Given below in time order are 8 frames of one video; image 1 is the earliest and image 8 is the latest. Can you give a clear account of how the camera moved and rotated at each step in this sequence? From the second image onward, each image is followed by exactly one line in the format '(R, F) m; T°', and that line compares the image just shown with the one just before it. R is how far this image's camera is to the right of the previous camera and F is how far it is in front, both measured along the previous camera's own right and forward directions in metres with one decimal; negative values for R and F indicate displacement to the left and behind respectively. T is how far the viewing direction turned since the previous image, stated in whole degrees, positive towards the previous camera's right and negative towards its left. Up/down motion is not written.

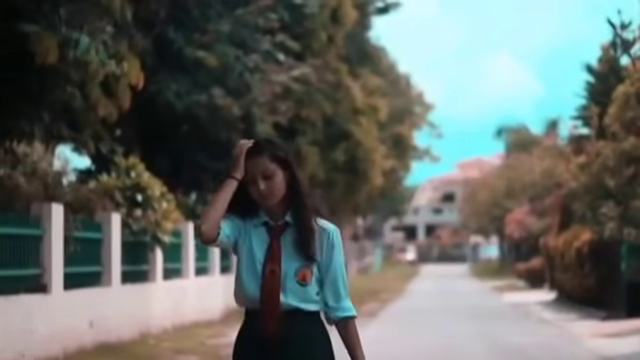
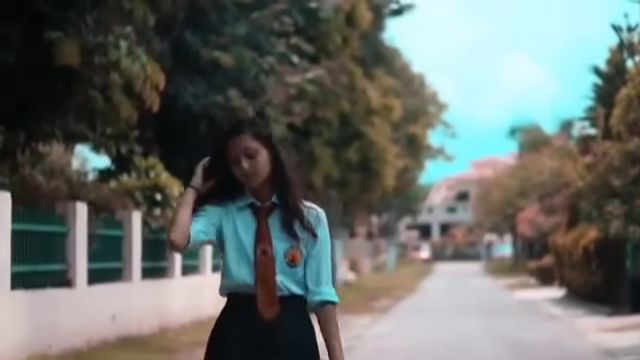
(0.0, -0.8) m; -1°
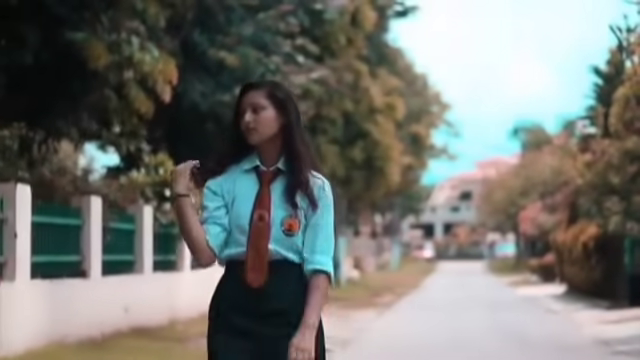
(0.0, -0.6) m; 0°
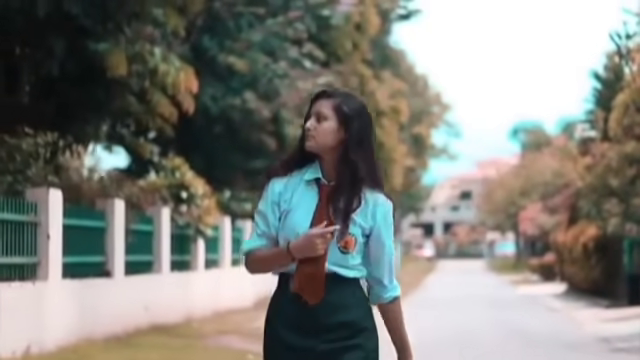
(-0.2, -0.8) m; 0°
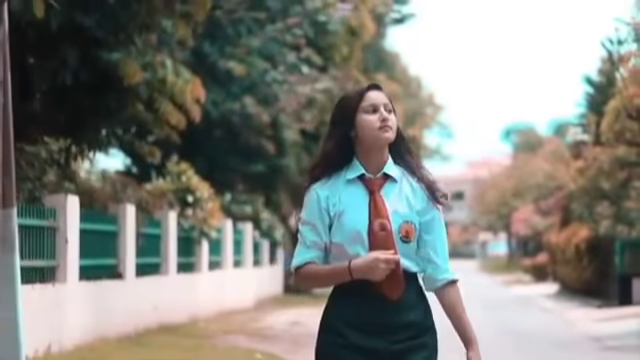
(-0.2, -0.7) m; 0°
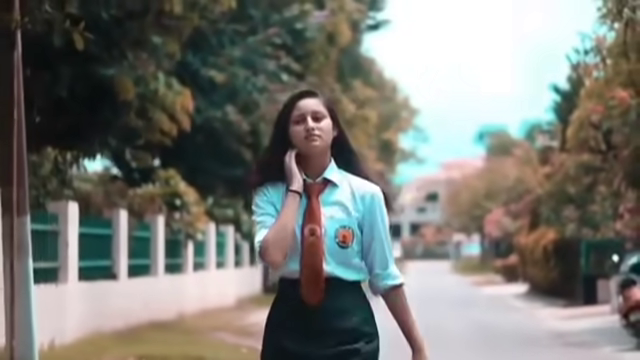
(-0.1, -1.3) m; +1°
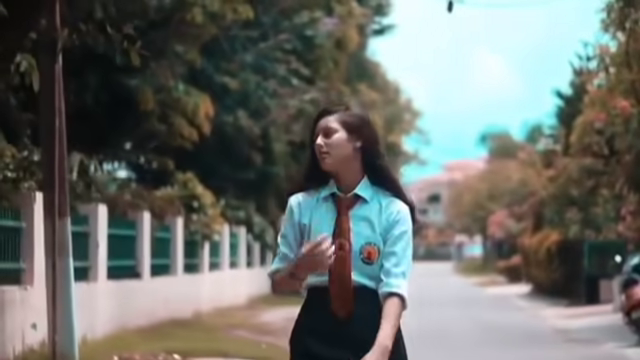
(-0.2, -0.9) m; 0°
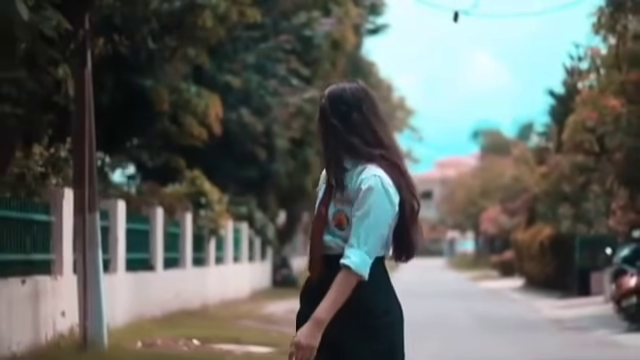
(-0.2, -1.0) m; 0°
